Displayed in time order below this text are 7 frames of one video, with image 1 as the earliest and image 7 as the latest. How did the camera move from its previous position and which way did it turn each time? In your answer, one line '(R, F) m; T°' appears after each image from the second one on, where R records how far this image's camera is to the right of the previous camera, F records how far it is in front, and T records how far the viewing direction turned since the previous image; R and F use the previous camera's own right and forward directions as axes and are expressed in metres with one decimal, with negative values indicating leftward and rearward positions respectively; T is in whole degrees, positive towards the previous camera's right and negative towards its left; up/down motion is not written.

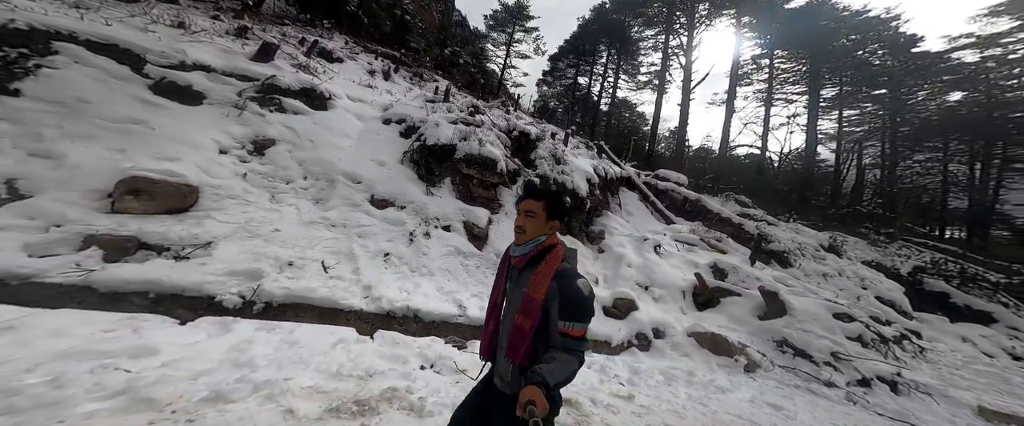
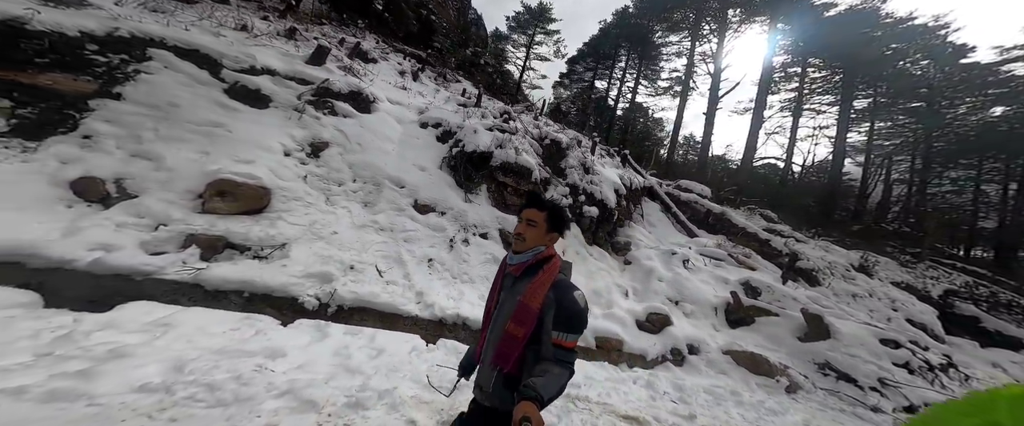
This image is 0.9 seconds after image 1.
(-0.7, -0.1) m; -1°
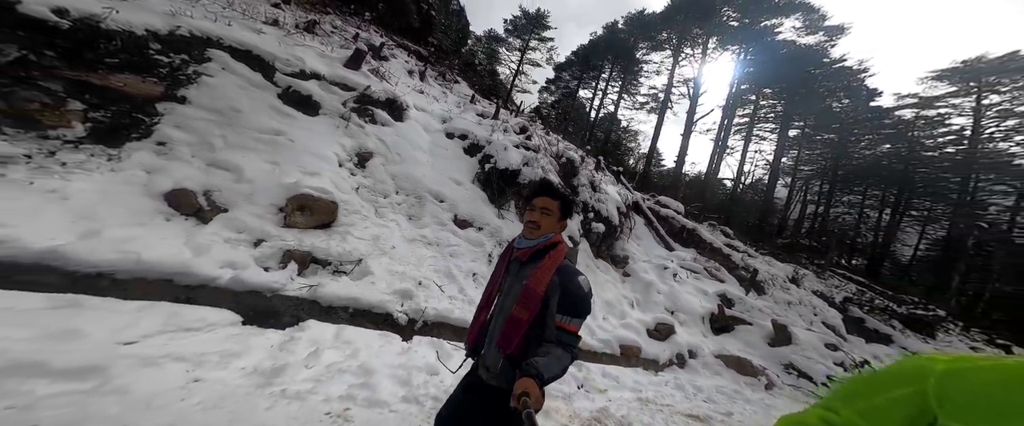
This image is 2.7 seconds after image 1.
(-1.6, -0.4) m; +7°
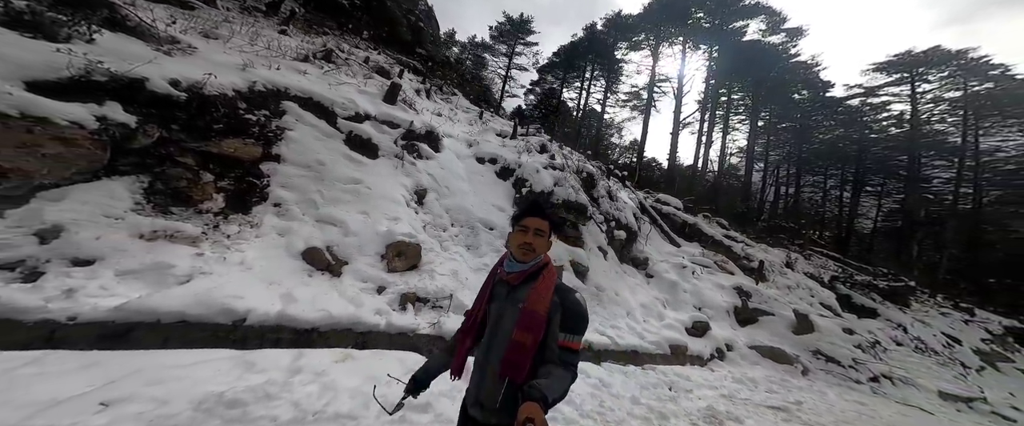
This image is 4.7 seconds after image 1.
(-1.5, -0.4) m; +4°
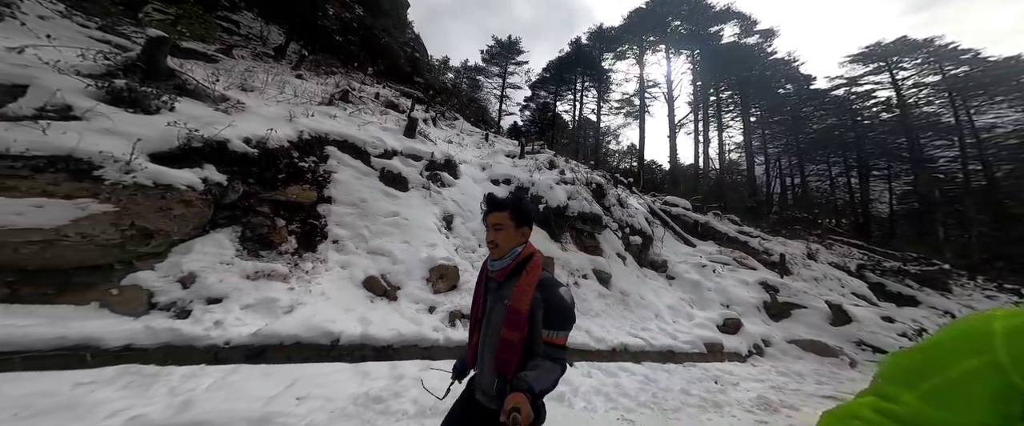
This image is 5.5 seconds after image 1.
(-0.4, -0.5) m; -1°
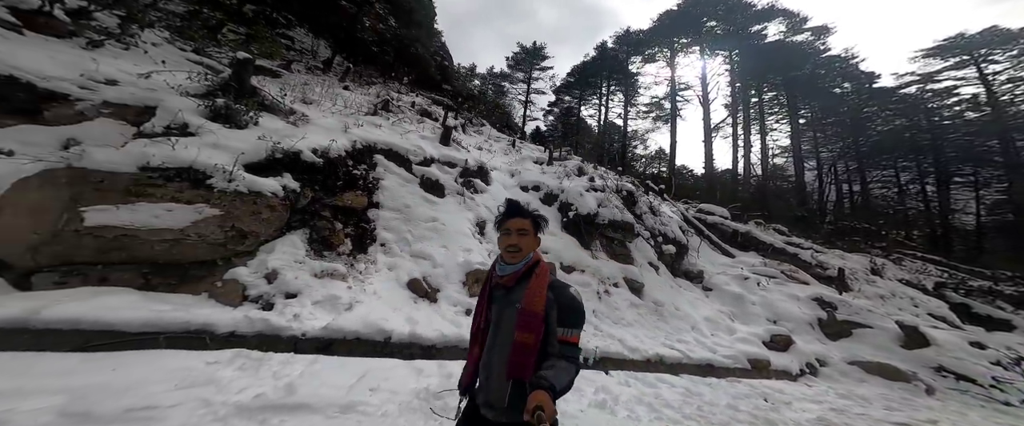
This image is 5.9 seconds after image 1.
(-0.2, -0.2) m; -4°
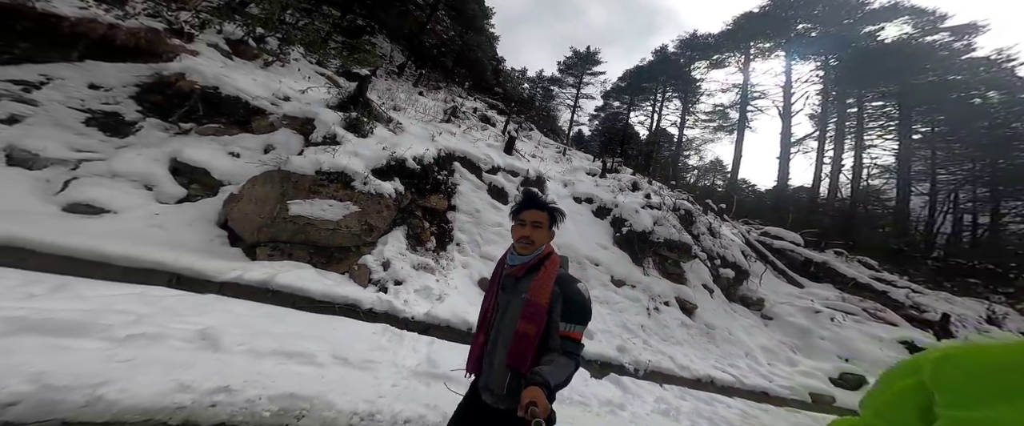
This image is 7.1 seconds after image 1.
(-0.5, -0.5) m; -6°
